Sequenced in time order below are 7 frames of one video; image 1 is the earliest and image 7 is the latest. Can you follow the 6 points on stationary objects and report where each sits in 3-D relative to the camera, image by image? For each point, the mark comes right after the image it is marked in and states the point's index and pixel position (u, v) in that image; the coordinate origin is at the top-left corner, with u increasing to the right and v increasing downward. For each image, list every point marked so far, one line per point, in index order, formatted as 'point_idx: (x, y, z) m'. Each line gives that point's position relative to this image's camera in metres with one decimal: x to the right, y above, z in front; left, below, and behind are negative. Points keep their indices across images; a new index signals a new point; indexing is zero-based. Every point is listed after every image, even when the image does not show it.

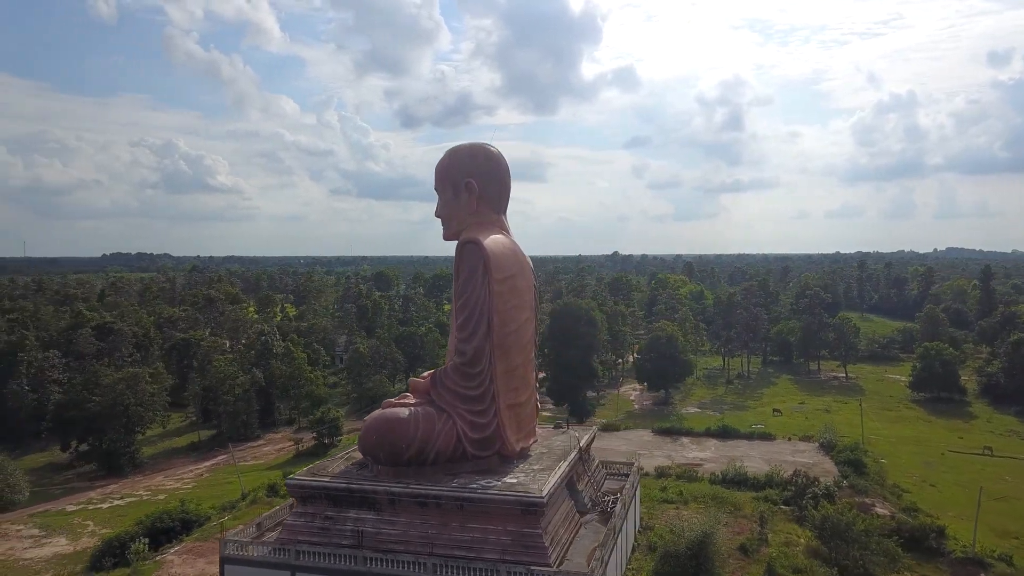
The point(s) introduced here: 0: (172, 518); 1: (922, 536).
0: (-9.7, -6.6, +19.0) m
1: (+11.0, -6.5, +17.3) m
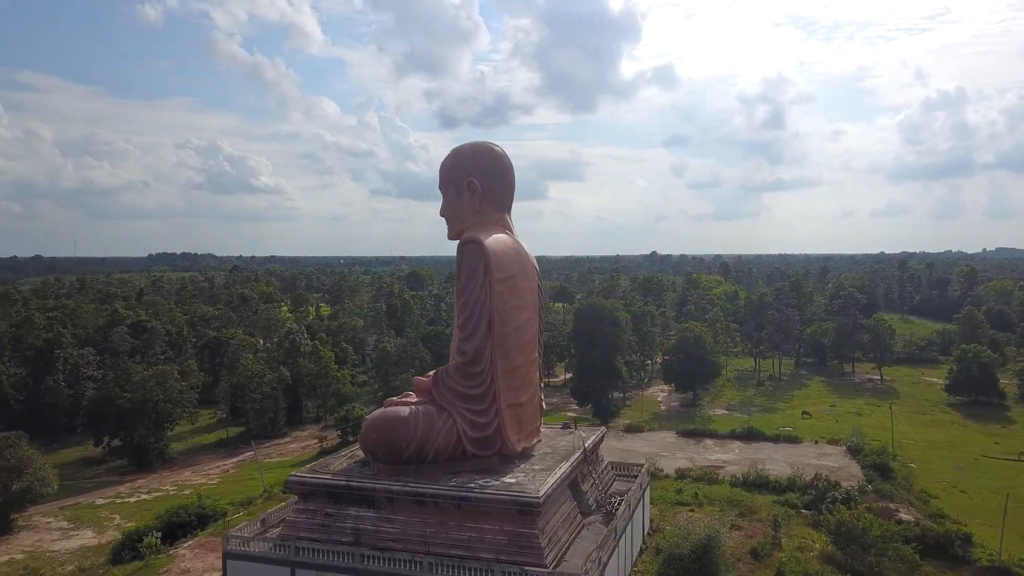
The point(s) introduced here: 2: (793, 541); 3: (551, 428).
0: (-9.4, -6.6, +19.3) m
1: (+11.2, -6.5, +16.9) m
2: (+7.3, -6.6, +17.1) m
3: (+0.9, -3.2, +15.0) m
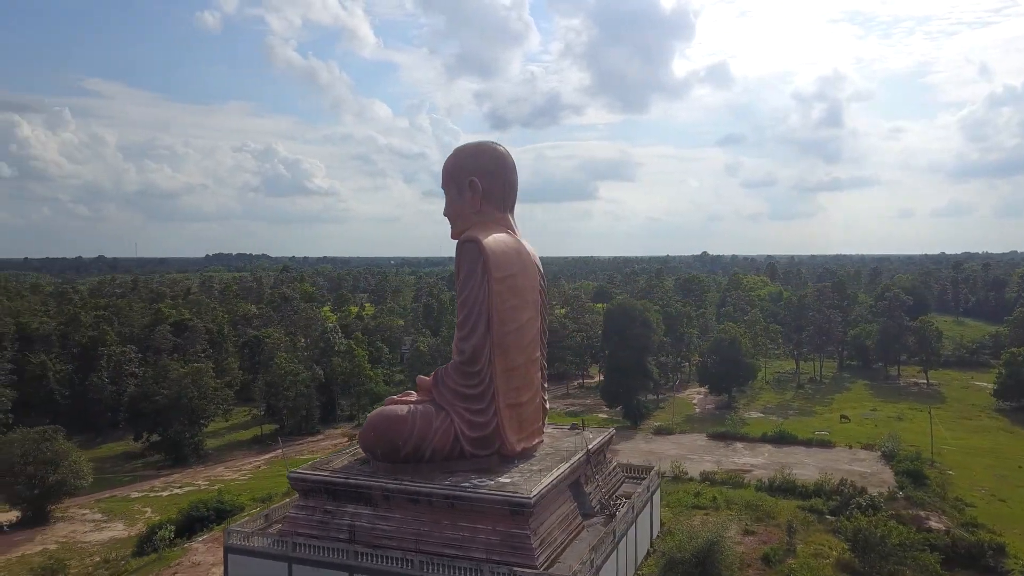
0: (-9.1, -6.6, +19.7) m
1: (+11.4, -6.5, +16.3) m
2: (+7.6, -6.6, +16.7) m
3: (+1.1, -3.2, +14.9) m
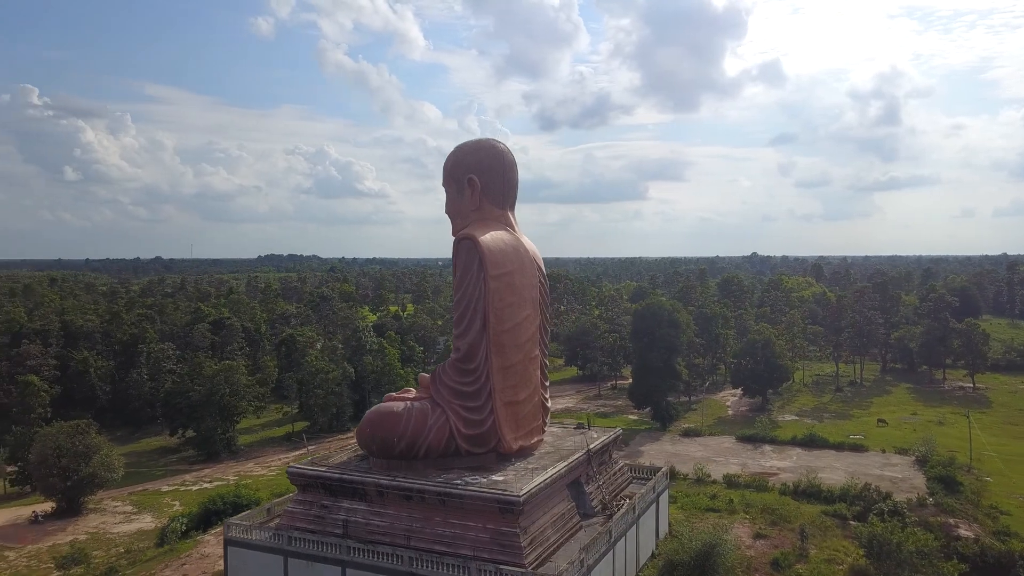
0: (-8.8, -6.5, +20.1) m
1: (+11.5, -6.5, +15.7) m
2: (+7.7, -6.6, +16.3) m
3: (+1.2, -3.1, +14.8) m
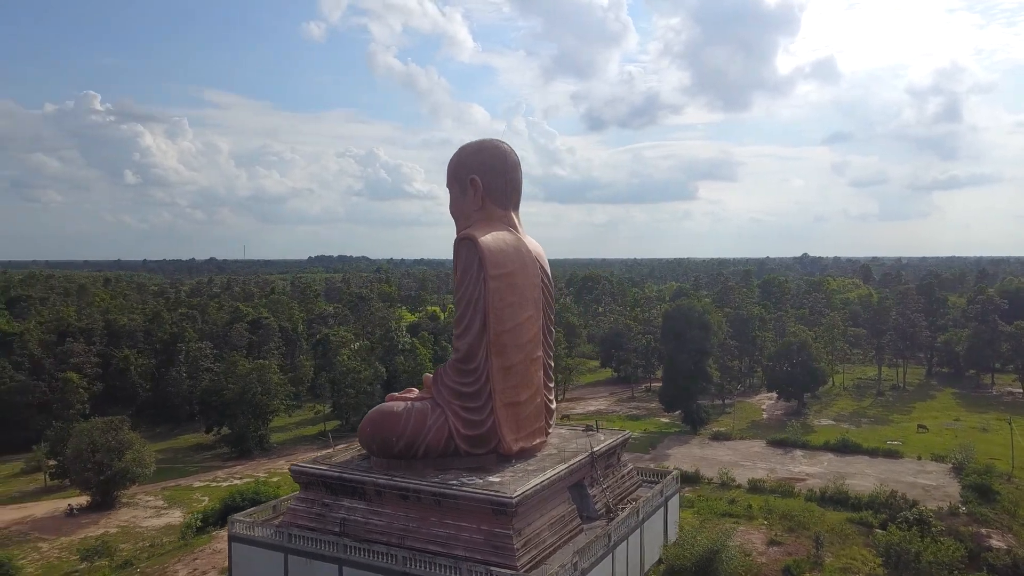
0: (-8.4, -6.5, +20.4) m
1: (+11.7, -6.6, +15.1) m
2: (+7.9, -6.6, +16.0) m
3: (+1.3, -3.2, +14.8) m
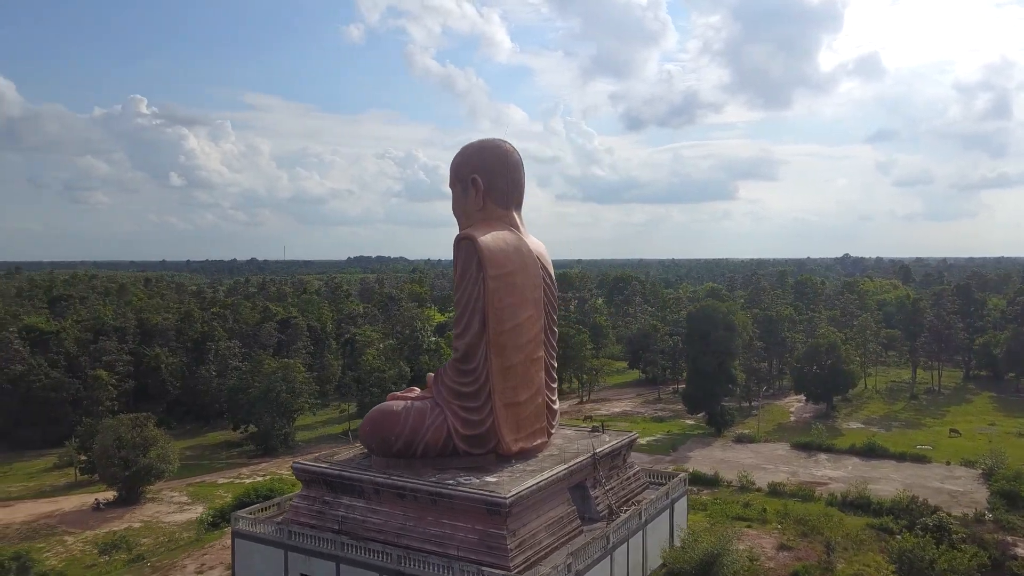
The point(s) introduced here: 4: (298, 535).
0: (-8.1, -6.5, +20.7) m
1: (+11.8, -6.6, +14.7) m
2: (+8.1, -6.6, +15.7) m
3: (+1.4, -3.2, +14.7) m
4: (-3.5, -4.1, +10.9) m
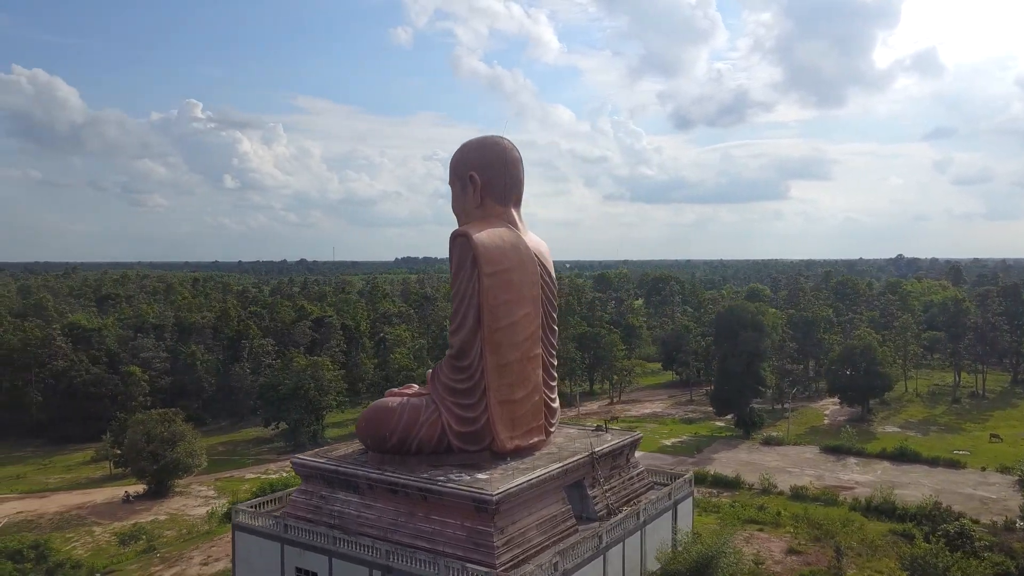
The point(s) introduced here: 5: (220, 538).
0: (-7.8, -6.4, +21.0) m
1: (+11.8, -6.6, +14.2) m
2: (+8.1, -6.6, +15.3) m
3: (+1.5, -3.1, +14.6) m
4: (-3.6, -4.0, +11.0) m
5: (-7.0, -6.0, +15.7) m
